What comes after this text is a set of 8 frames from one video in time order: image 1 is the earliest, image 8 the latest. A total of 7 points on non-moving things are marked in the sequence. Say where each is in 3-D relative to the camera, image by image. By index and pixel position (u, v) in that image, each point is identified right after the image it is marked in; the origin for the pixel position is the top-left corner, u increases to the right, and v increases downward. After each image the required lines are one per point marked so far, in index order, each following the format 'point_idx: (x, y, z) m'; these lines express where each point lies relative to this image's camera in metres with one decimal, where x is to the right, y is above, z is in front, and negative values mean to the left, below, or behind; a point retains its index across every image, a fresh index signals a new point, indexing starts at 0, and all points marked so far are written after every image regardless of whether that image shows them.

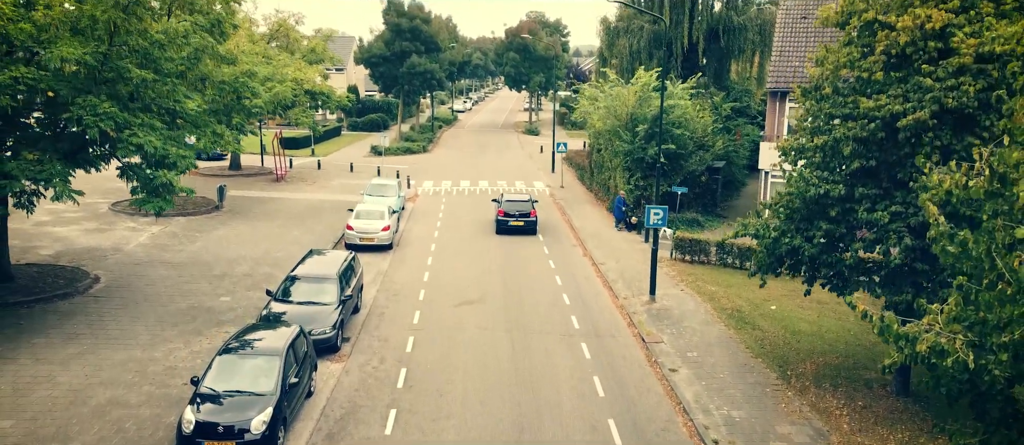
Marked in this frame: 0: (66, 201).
0: (-7.5, +0.3, +13.2) m
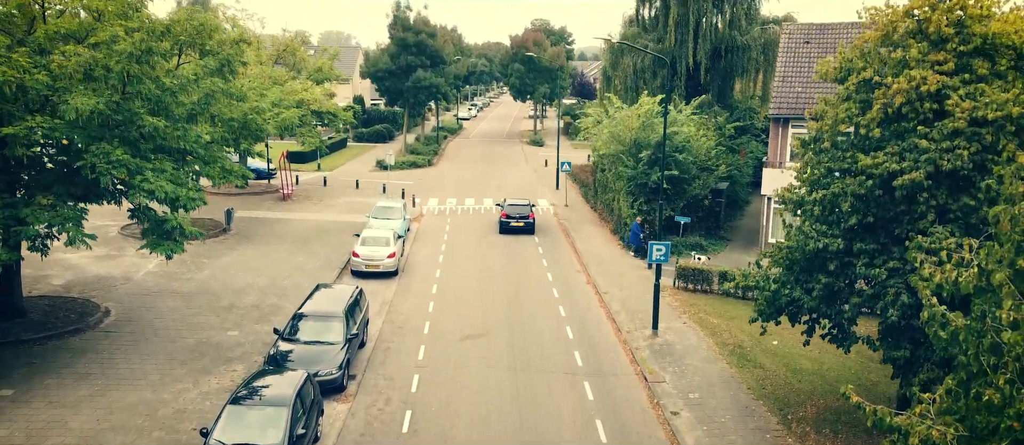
0: (-7.4, -0.4, +13.4) m
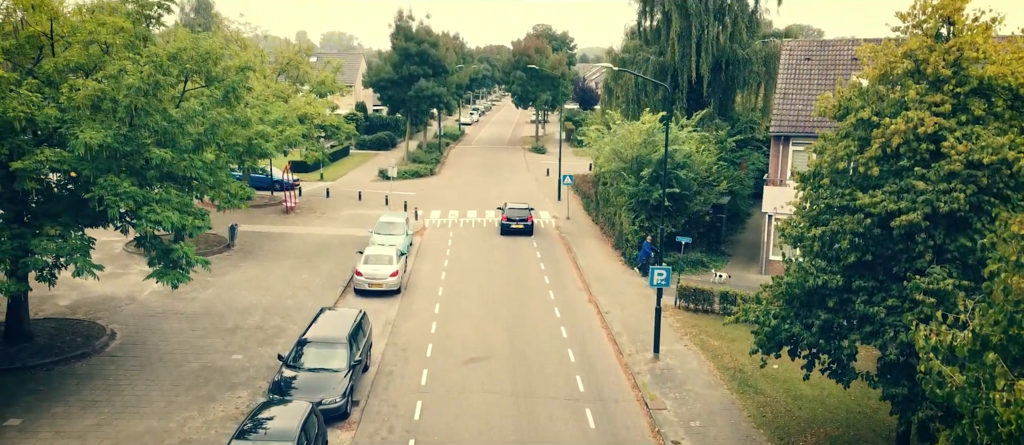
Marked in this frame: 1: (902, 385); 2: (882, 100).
0: (-7.4, -0.9, +13.6) m
1: (+5.3, -2.2, +10.5) m
2: (+5.3, +1.8, +11.2) m
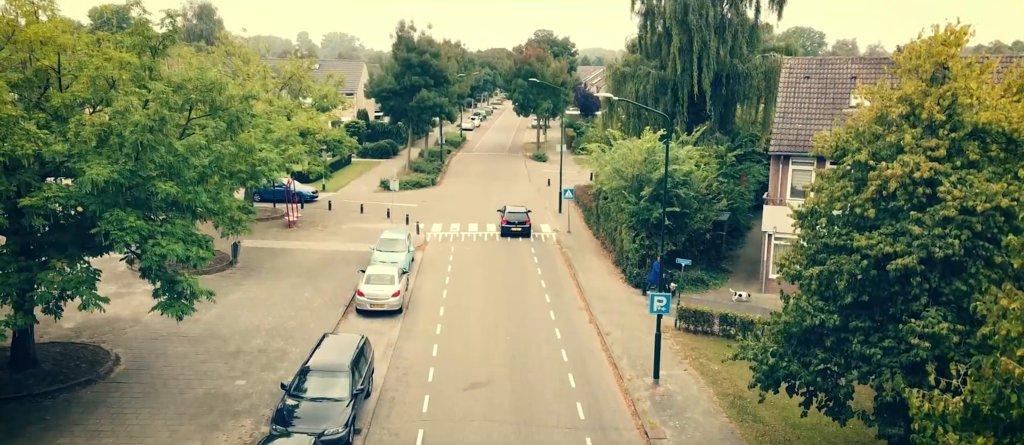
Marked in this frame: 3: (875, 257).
0: (-7.4, -1.5, +13.7) m
1: (+5.3, -2.8, +10.7) m
2: (+5.4, +1.2, +11.4) m
3: (+5.0, -0.5, +10.8) m
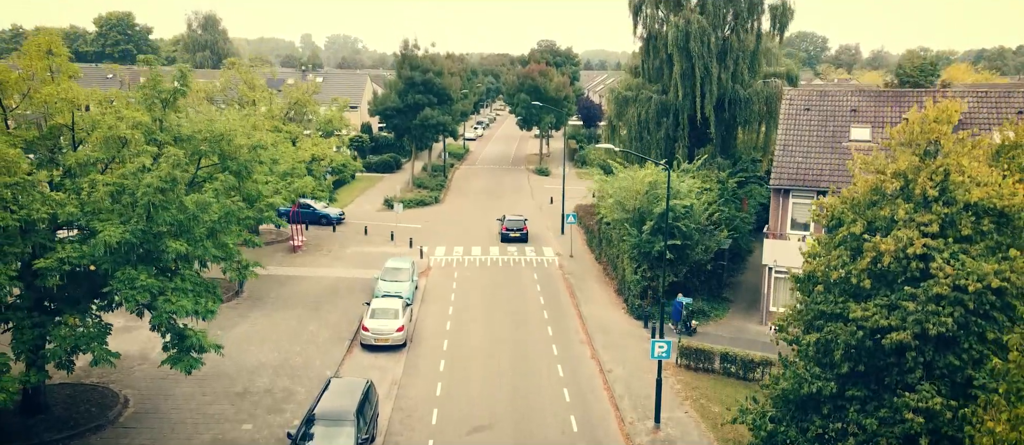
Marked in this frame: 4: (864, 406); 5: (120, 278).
0: (-7.3, -2.5, +14.0) m
1: (+5.3, -3.8, +10.9) m
2: (+5.4, +0.2, +11.6) m
3: (+5.1, -1.5, +11.0) m
4: (+5.1, -2.7, +11.3) m
5: (-6.8, -1.0, +13.6) m
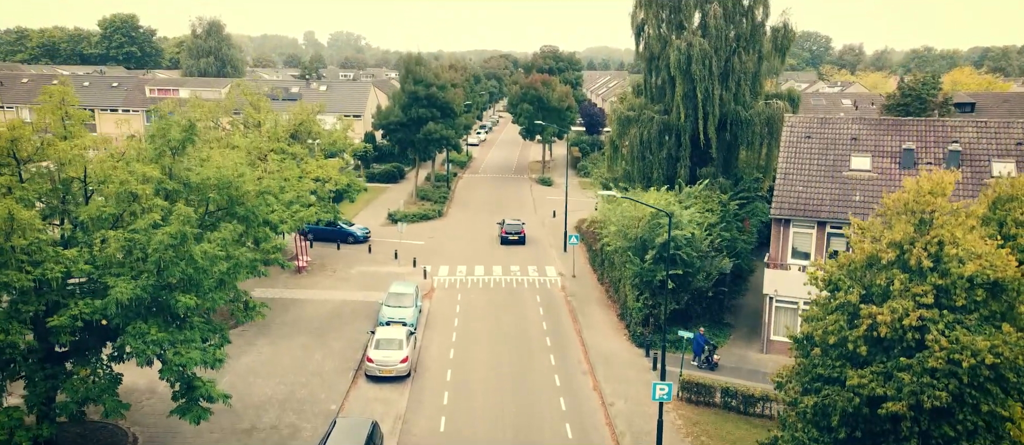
0: (-7.2, -3.5, +14.3) m
1: (+5.4, -4.8, +11.1) m
2: (+5.5, -0.8, +11.9) m
3: (+5.1, -2.5, +11.3) m
4: (+5.1, -3.7, +11.5) m
5: (-6.8, -2.0, +13.8) m
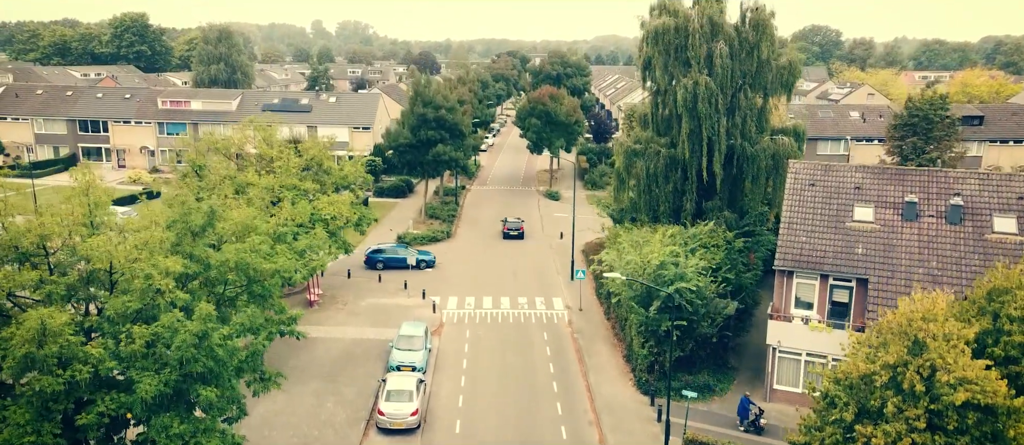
0: (-7.1, -5.3, +14.9) m
1: (+5.5, -6.7, +11.6) m
2: (+5.6, -2.7, +12.4) m
3: (+5.2, -4.4, +11.8) m
4: (+5.2, -5.5, +12.0) m
5: (-6.6, -3.8, +14.5) m
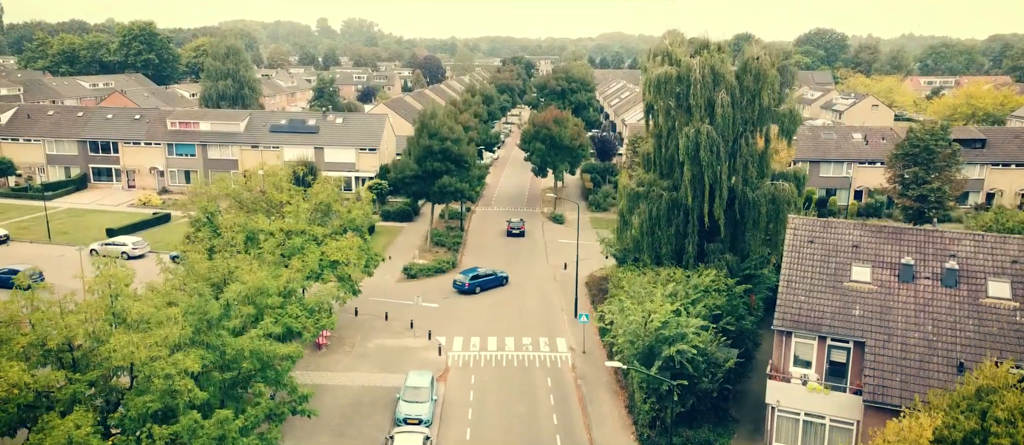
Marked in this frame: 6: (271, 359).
0: (-7.0, -7.4, +15.6) m
1: (+5.5, -8.8, +12.2) m
2: (+5.7, -4.8, +13.0) m
3: (+5.3, -6.5, +12.4) m
4: (+5.3, -7.6, +12.6) m
5: (-6.5, -5.8, +15.1) m
6: (-5.6, -3.3, +19.1) m
